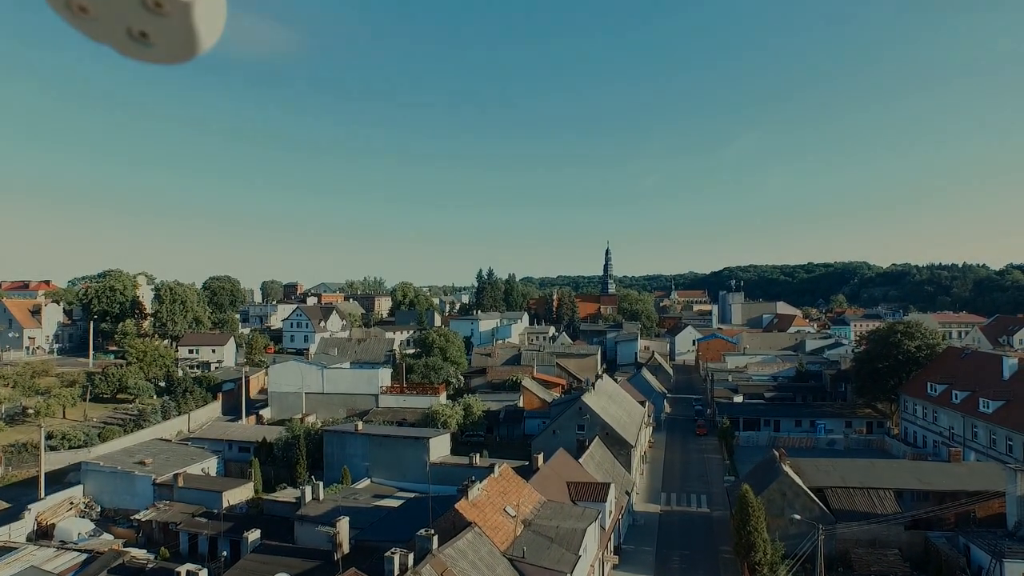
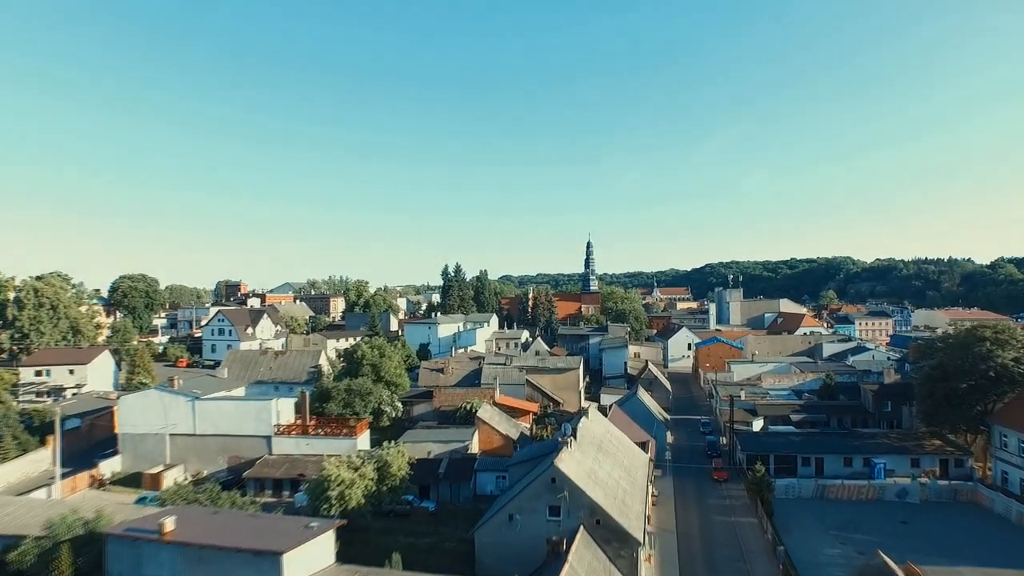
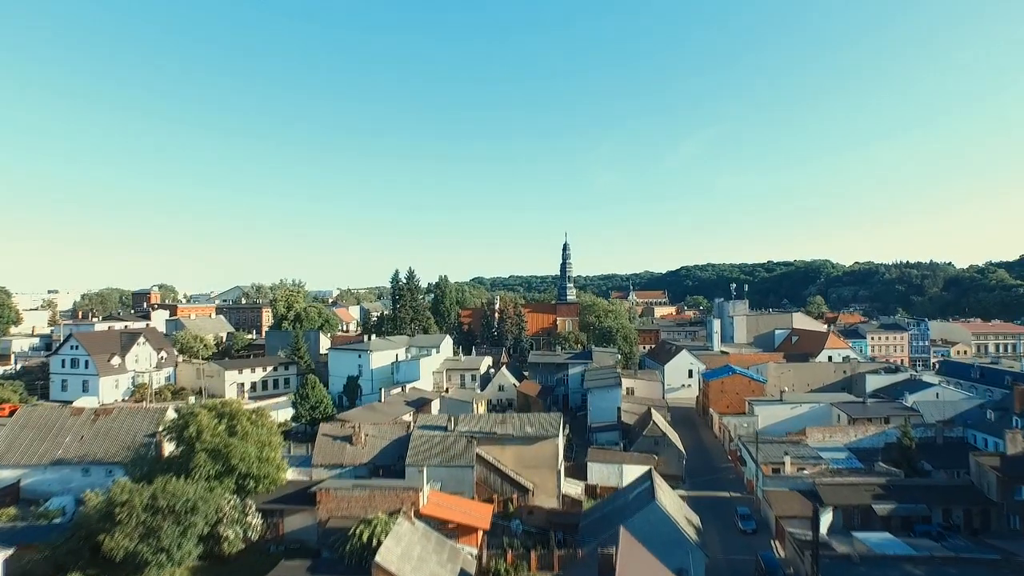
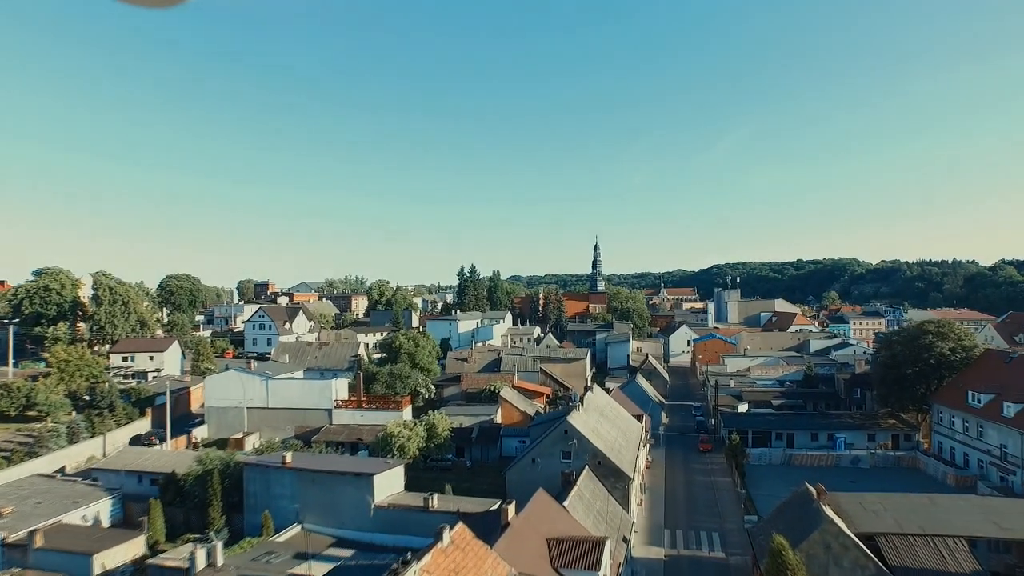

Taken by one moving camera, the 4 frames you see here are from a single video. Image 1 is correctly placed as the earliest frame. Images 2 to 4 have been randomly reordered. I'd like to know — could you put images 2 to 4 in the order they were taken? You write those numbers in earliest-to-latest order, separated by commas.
4, 2, 3
